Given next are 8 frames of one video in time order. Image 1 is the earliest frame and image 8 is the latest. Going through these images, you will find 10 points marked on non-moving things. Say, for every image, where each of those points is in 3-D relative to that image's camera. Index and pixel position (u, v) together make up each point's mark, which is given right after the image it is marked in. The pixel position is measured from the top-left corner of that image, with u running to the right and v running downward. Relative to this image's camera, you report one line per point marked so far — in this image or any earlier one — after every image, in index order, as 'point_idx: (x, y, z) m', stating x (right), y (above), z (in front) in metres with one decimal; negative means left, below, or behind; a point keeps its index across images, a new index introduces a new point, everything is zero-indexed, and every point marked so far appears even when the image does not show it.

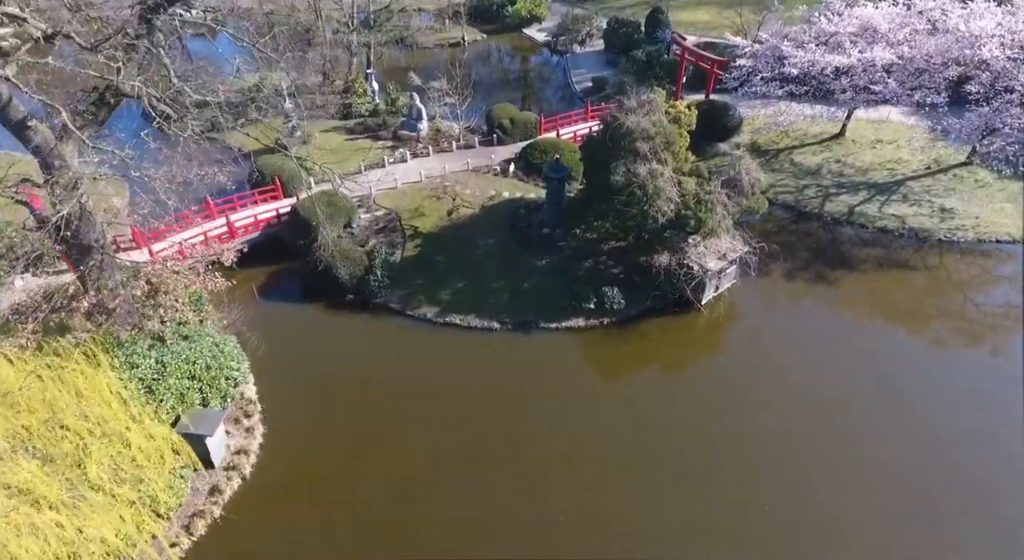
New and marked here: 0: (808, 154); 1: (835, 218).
0: (+9.1, +3.9, +19.2) m
1: (+8.8, +1.7, +16.9) m
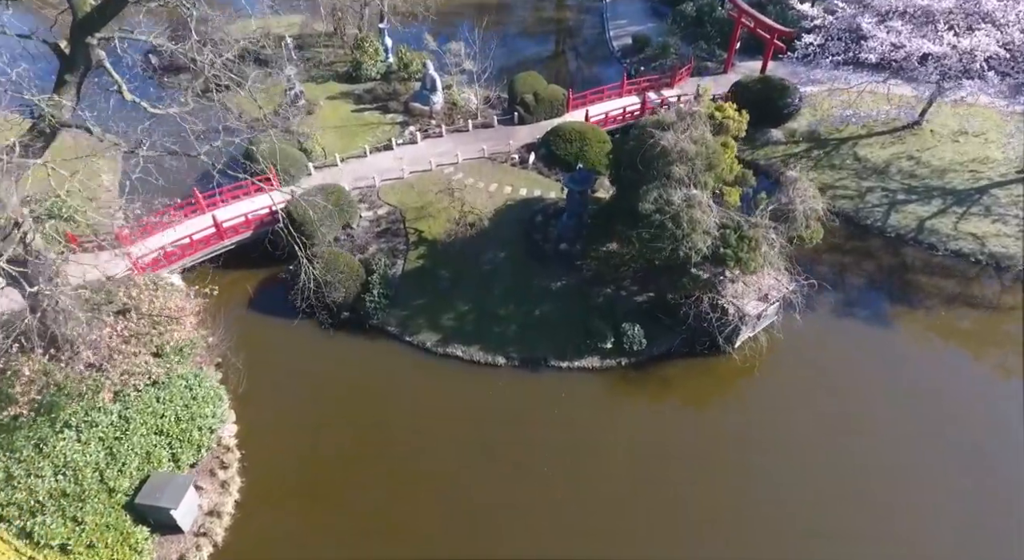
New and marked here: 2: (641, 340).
0: (+9.6, +3.5, +16.6) m
1: (+9.1, +1.1, +14.7) m
2: (+2.6, -1.2, +12.5) m
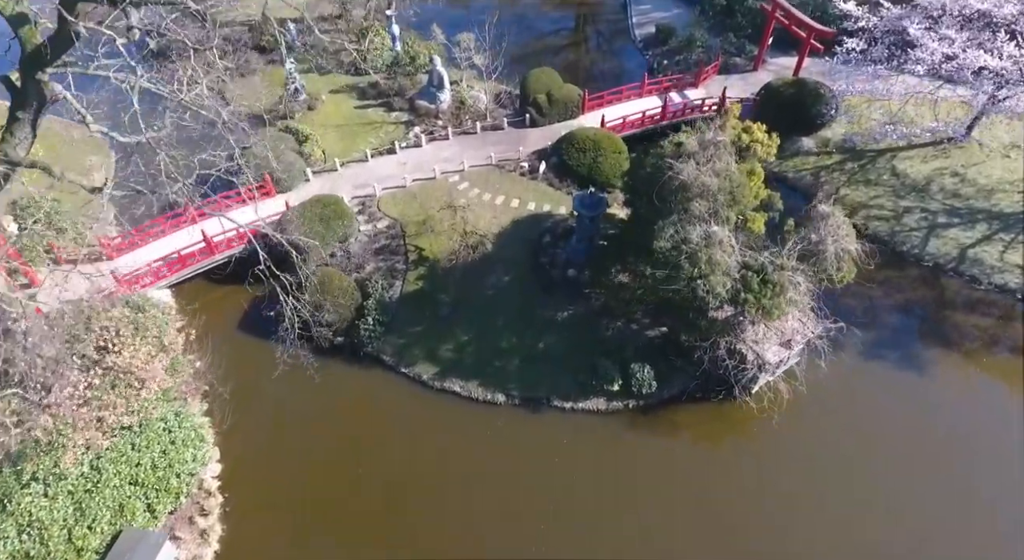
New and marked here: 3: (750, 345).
0: (+9.9, +2.9, +15.3) m
1: (+9.3, +0.3, +13.5) m
2: (+2.6, -1.9, +11.6) m
3: (+4.1, -1.1, +10.7) m
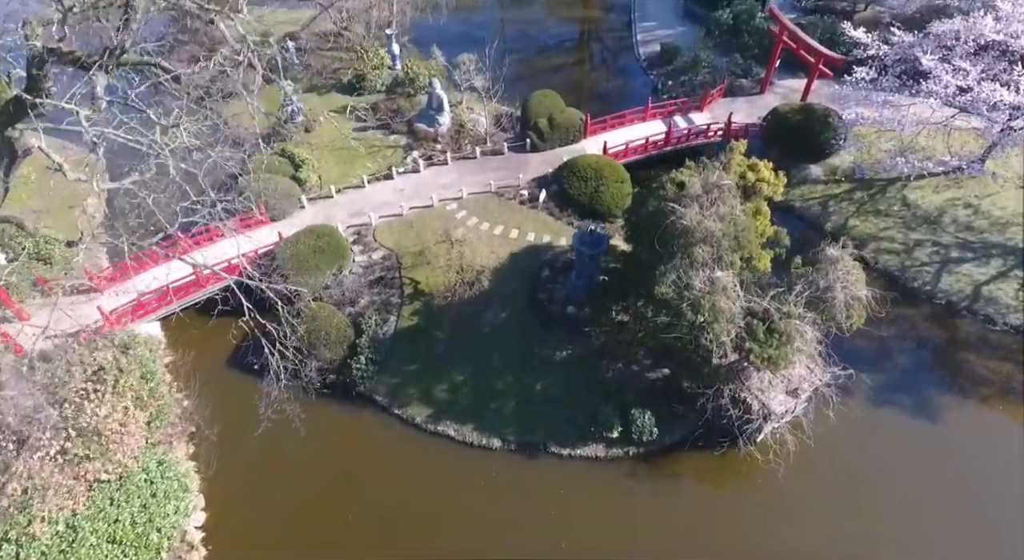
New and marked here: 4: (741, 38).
0: (+9.8, +2.1, +14.8) m
1: (+9.2, -0.5, +13.0) m
2: (+2.5, -2.7, +11.2) m
3: (+4.0, -1.9, +10.3) m
4: (+7.1, +7.5, +19.4) m
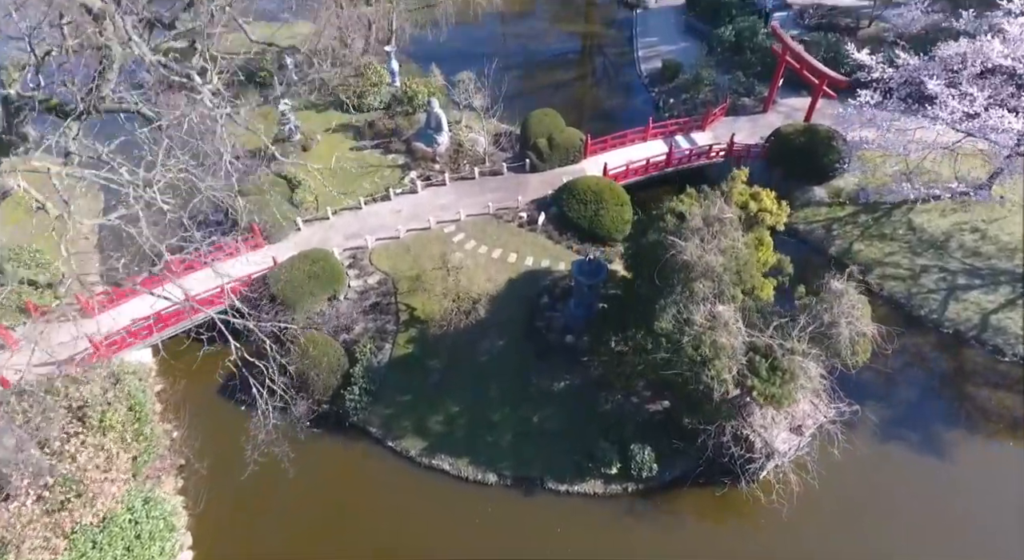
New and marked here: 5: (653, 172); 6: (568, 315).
0: (+9.8, +1.5, +14.5) m
1: (+9.2, -1.0, +12.7) m
2: (+2.4, -3.2, +10.9) m
3: (+4.0, -2.5, +10.0) m
4: (+7.1, +6.9, +19.2) m
5: (+3.6, +2.7, +15.8) m
6: (+1.1, -0.7, +12.5) m
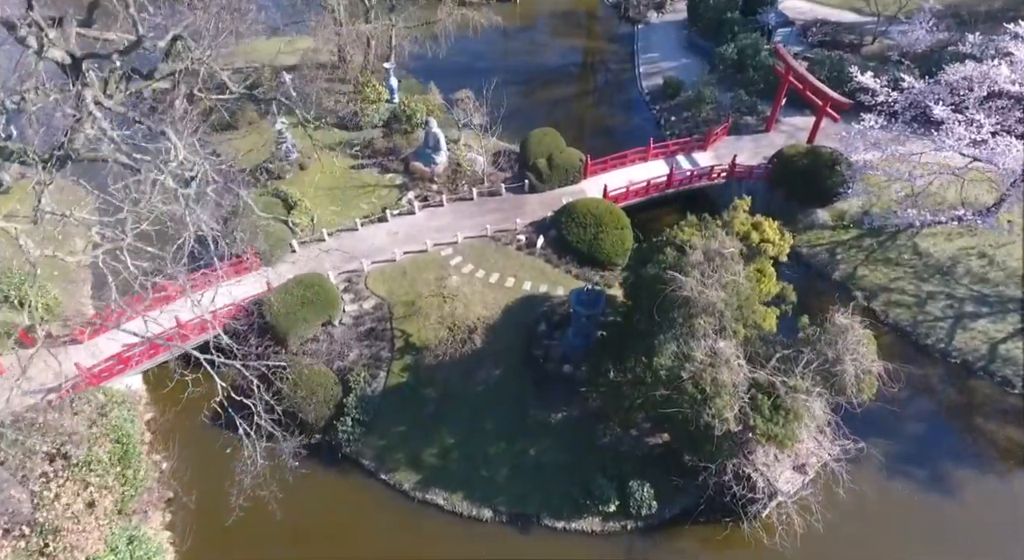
0: (+9.8, +0.9, +14.3) m
1: (+9.1, -1.6, +12.4) m
2: (+2.4, -3.8, +10.7) m
3: (+3.9, -3.0, +9.8) m
4: (+7.1, +6.3, +18.9) m
5: (+3.5, +2.1, +15.5) m
6: (+1.1, -1.3, +12.2) m
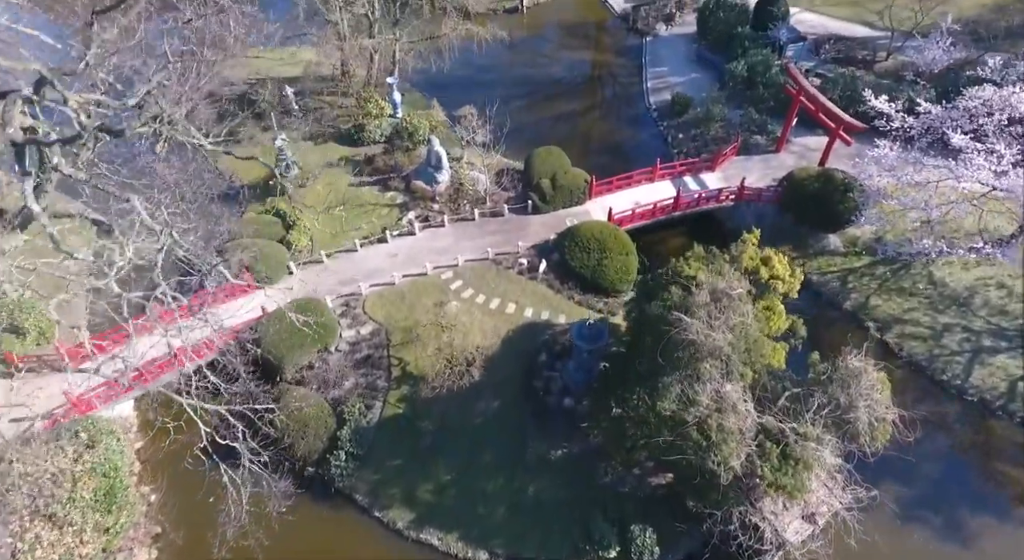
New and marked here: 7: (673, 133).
0: (+9.8, +0.2, +13.8) m
1: (+9.1, -2.3, +12.0) m
2: (+2.3, -4.4, +10.3) m
3: (+3.8, -3.6, +9.3) m
4: (+7.3, +5.6, +18.5) m
5: (+3.6, +1.5, +15.1) m
6: (+1.0, -1.8, +11.8) m
7: (+4.8, +4.4, +18.8) m
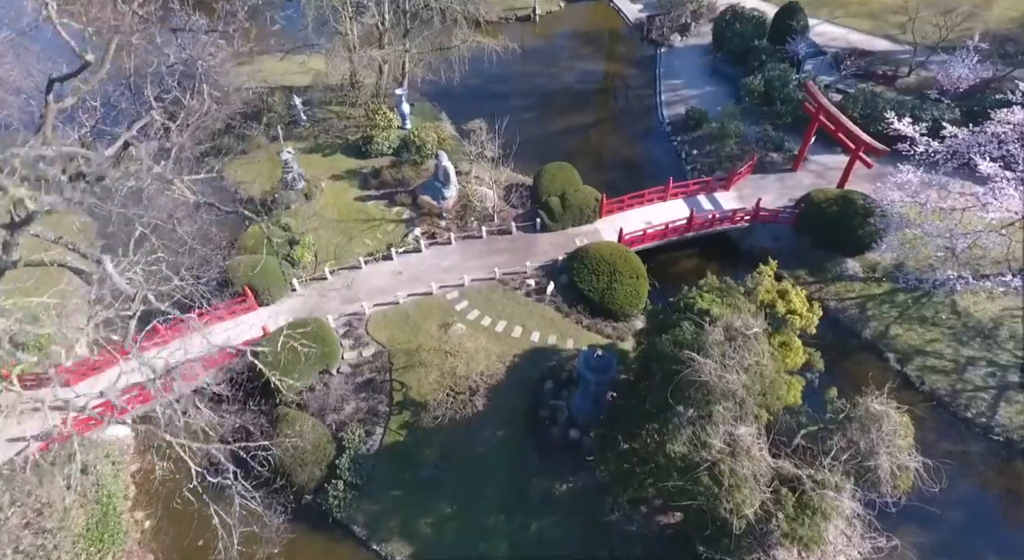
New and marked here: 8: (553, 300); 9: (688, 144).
0: (+9.9, -0.4, +13.2) m
1: (+9.2, -2.9, +11.4) m
2: (+2.3, -4.9, +9.8) m
3: (+3.8, -4.1, +8.9) m
4: (+7.6, +5.0, +18.0) m
5: (+3.8, +1.0, +14.7) m
6: (+1.1, -2.3, +11.4) m
7: (+5.1, +3.9, +18.3) m
8: (+0.9, -0.4, +13.9) m
9: (+5.2, +4.0, +18.5) m
